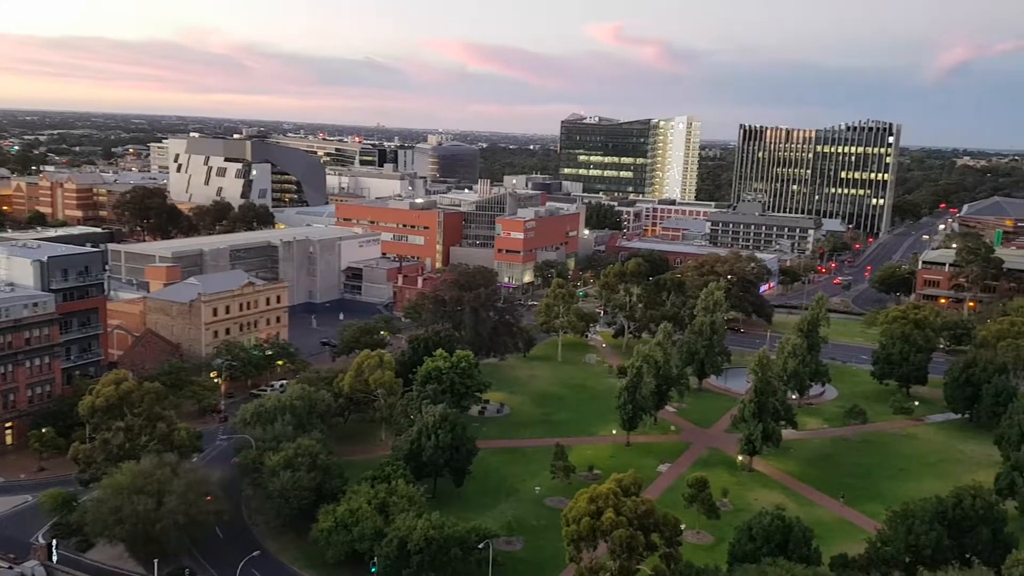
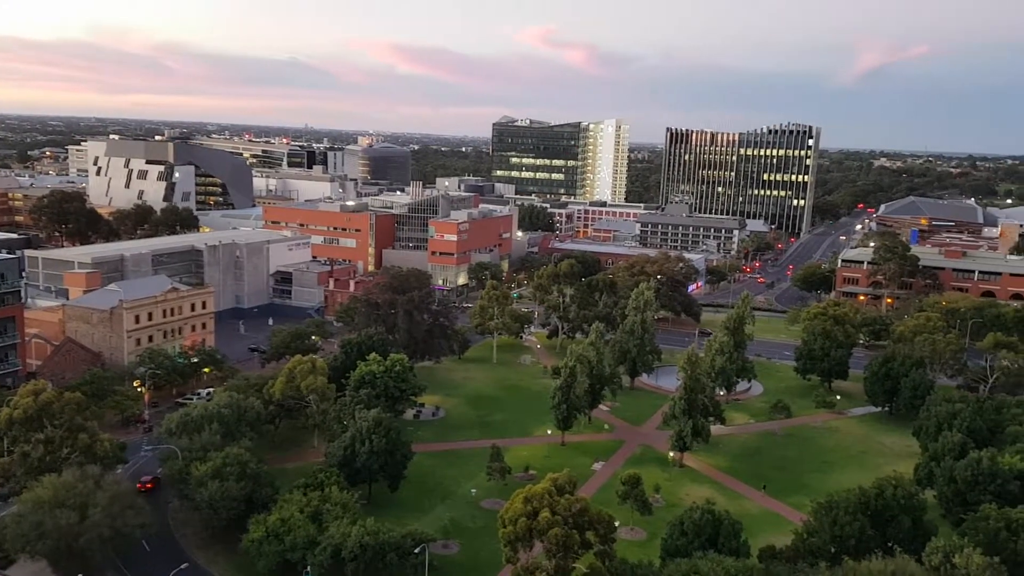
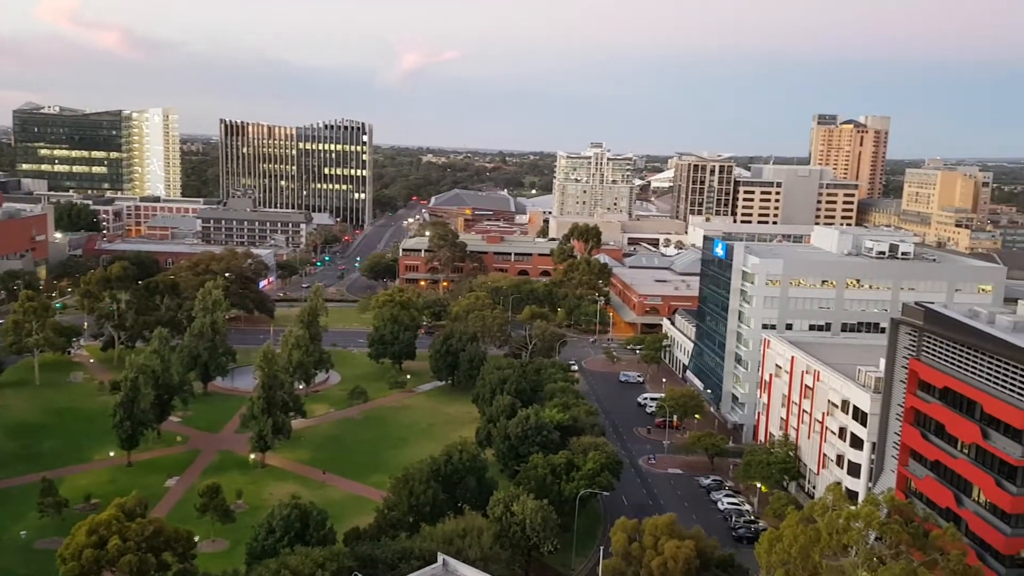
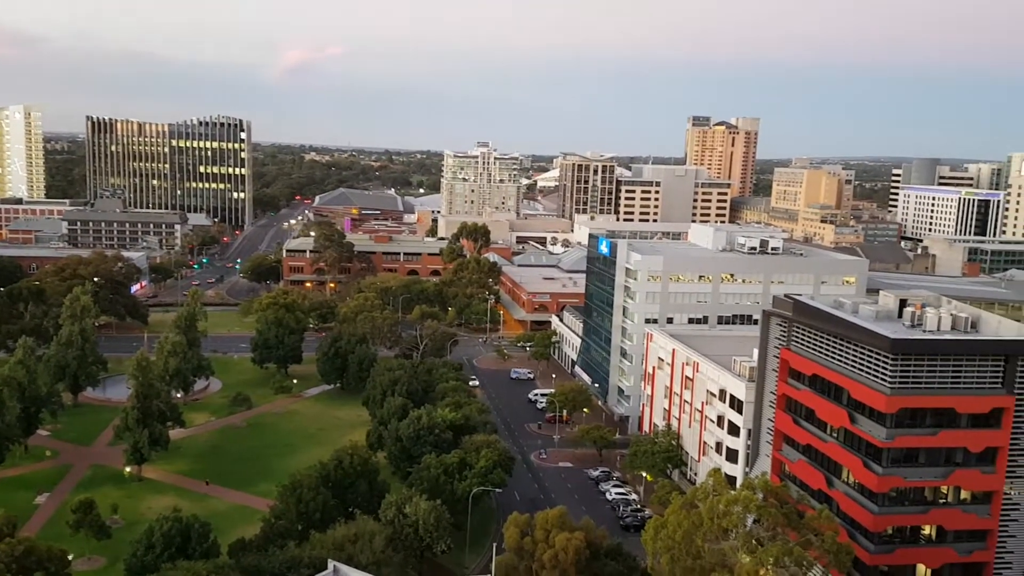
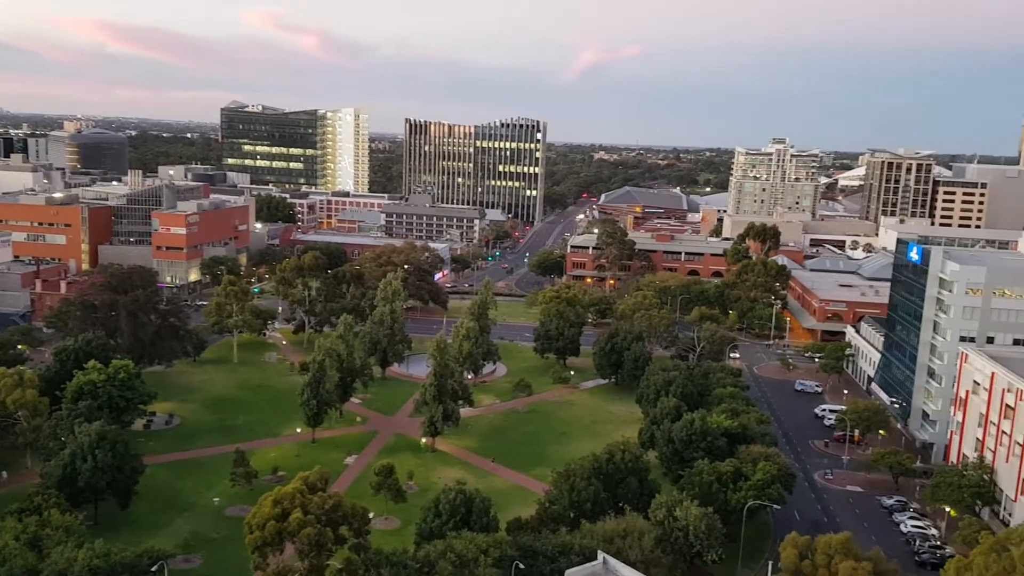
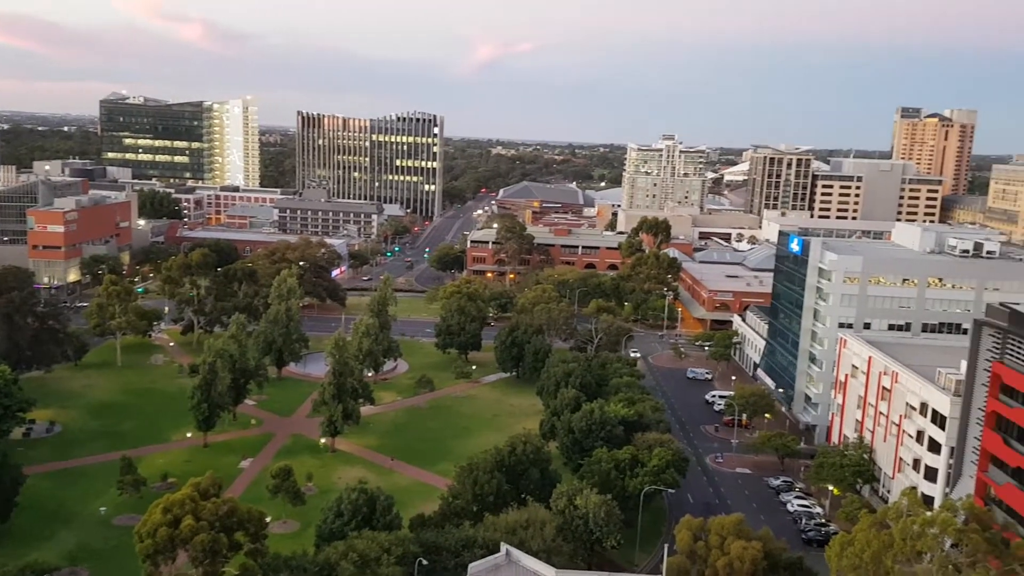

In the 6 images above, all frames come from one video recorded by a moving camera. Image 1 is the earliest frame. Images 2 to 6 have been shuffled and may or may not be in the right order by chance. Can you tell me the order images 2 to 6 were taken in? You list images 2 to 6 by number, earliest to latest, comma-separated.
2, 5, 6, 3, 4
